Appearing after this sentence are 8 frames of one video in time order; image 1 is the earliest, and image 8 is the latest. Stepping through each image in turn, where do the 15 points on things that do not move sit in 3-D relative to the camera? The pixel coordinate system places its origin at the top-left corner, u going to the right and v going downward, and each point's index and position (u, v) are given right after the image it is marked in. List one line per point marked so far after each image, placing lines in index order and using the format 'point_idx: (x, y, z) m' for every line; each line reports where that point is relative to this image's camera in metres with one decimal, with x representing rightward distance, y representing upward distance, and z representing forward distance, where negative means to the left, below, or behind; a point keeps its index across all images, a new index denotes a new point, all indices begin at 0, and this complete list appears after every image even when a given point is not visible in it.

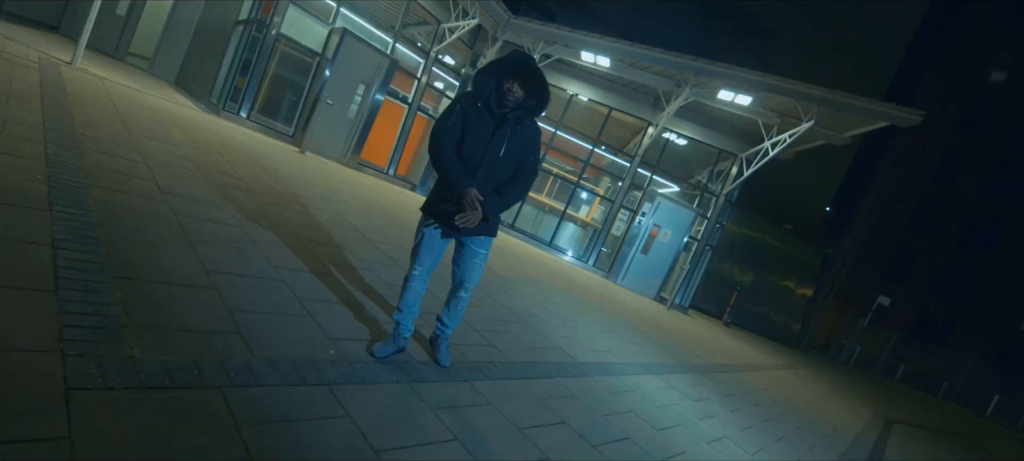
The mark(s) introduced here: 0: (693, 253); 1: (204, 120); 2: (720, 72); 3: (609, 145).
0: (+4.9, -0.6, +13.6) m
1: (-5.7, +2.0, +9.4) m
2: (+4.2, +3.2, +10.4) m
3: (+2.6, +2.3, +14.0) m
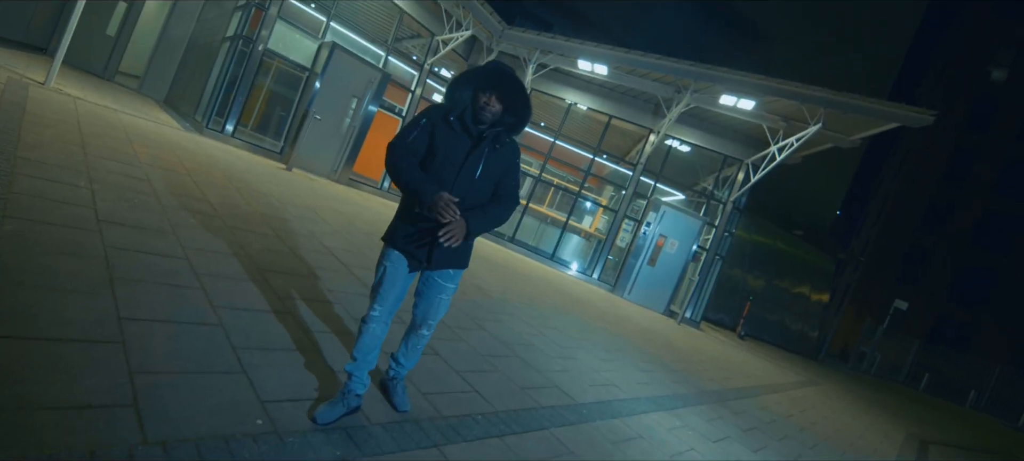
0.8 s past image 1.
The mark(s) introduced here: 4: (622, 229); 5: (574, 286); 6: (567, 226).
0: (+4.9, -0.9, +13.0) m
1: (-5.8, +1.6, +9.0) m
2: (+4.1, +3.0, +9.9) m
3: (+2.6, +2.0, +13.5) m
4: (+2.9, 0.0, +13.3) m
5: (+1.4, -1.3, +11.4) m
6: (+1.5, +0.1, +13.5) m
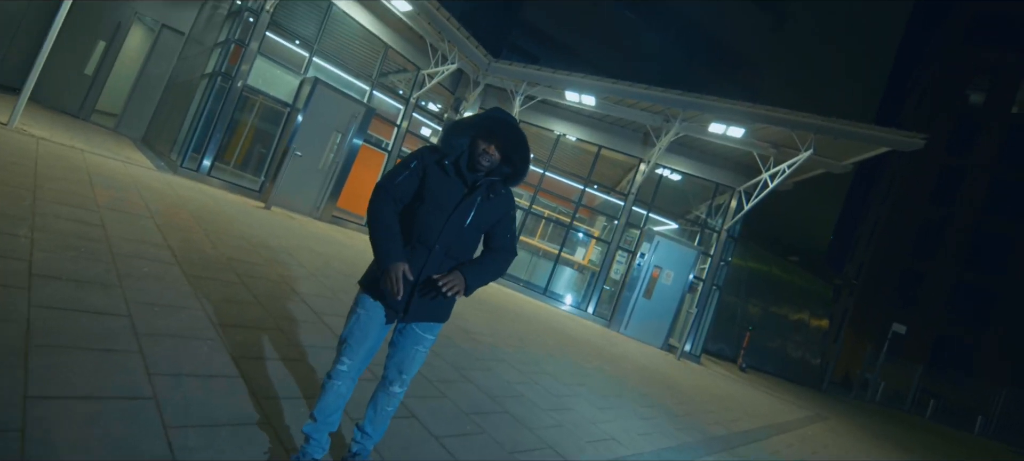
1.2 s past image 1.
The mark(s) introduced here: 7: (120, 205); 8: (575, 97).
0: (+4.7, -1.6, +12.7) m
1: (-6.0, +0.9, +8.6) m
2: (+3.8, +2.4, +9.8) m
3: (+2.3, +1.2, +13.2) m
4: (+2.7, -0.8, +12.9) m
5: (+1.2, -2.0, +11.0) m
6: (+1.2, -0.7, +13.1) m
7: (-4.9, +0.3, +6.4) m
8: (+1.4, +3.0, +11.5) m
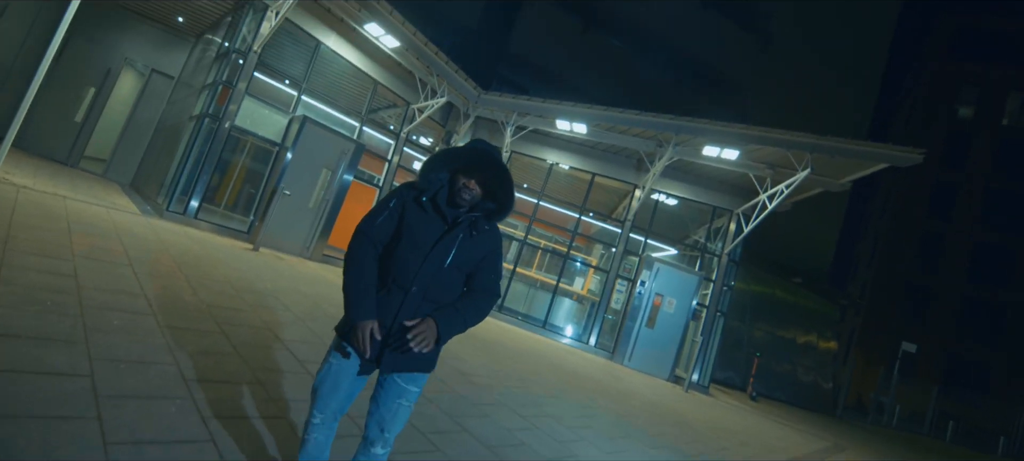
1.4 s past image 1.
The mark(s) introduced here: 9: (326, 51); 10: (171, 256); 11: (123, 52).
0: (+4.7, -2.2, +12.3) m
1: (-6.1, +0.1, +8.4) m
2: (+3.7, +2.0, +9.7) m
3: (+2.2, +0.5, +13.1) m
4: (+2.6, -1.5, +12.6) m
5: (+1.2, -2.6, +10.6) m
6: (+1.2, -1.5, +12.8) m
7: (-5.0, -0.3, +6.1) m
8: (+1.2, +2.4, +11.4) m
9: (-4.1, +3.9, +11.0) m
10: (-4.8, -0.3, +7.2) m
11: (-9.9, +4.5, +12.9) m
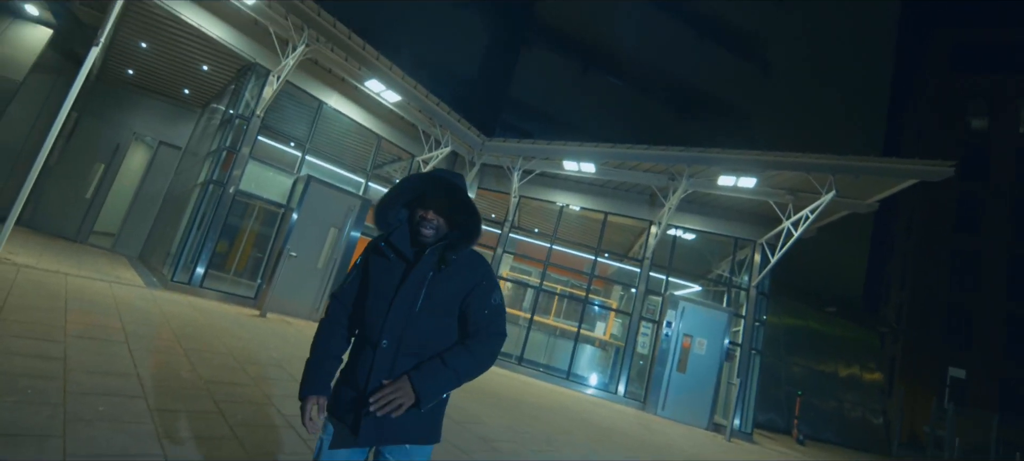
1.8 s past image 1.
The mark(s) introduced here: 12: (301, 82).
0: (+5.2, -3.0, +11.6) m
1: (-5.9, -1.1, +8.1) m
2: (+3.8, +1.4, +9.4) m
3: (+2.5, -0.5, +12.6) m
4: (+3.0, -2.4, +12.0) m
5: (+1.7, -3.5, +9.9) m
6: (+1.6, -2.5, +12.2) m
7: (-4.8, -1.1, +5.8) m
8: (+1.4, +1.4, +11.2) m
9: (-4.0, +2.6, +11.1) m
10: (-4.6, -1.3, +6.8) m
11: (-9.8, +2.6, +13.1) m
12: (-4.4, +3.1, +10.4) m
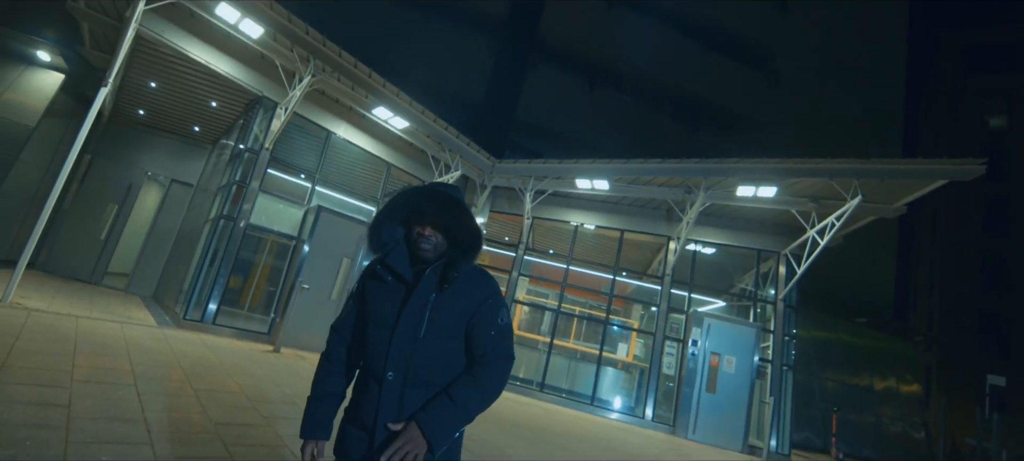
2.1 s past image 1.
0: (+5.6, -3.2, +11.1) m
1: (-5.6, -1.7, +7.9) m
2: (+4.0, +1.1, +9.1) m
3: (+2.9, -1.0, +12.3) m
4: (+3.5, -2.8, +11.6) m
5: (+2.1, -3.8, +9.4) m
6: (+2.1, -3.0, +11.8) m
7: (-4.6, -1.6, +5.6) m
8: (+1.6, +1.0, +10.9) m
9: (-3.8, +2.0, +11.0) m
10: (-4.3, -1.8, +6.6) m
11: (-9.6, +1.6, +13.1) m
12: (-4.2, +2.4, +10.4) m
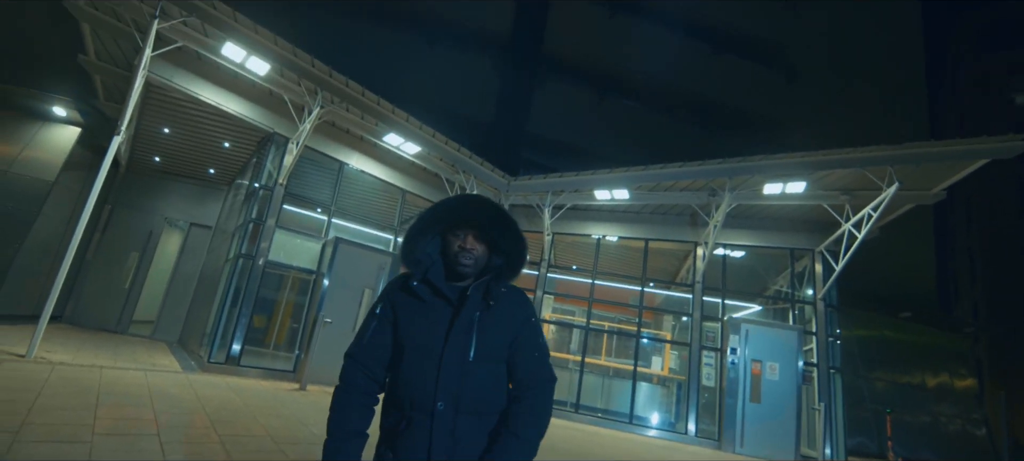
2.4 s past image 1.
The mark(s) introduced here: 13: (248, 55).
0: (+6.3, -3.2, +10.5) m
1: (-5.1, -2.4, +7.7) m
2: (+4.3, +1.1, +8.7) m
3: (+3.4, -1.2, +11.9) m
4: (+4.2, -2.9, +11.1) m
5: (+2.8, -4.0, +9.0) m
6: (+2.8, -3.2, +11.3) m
7: (-4.2, -2.1, +5.4) m
8: (+2.0, +0.8, +10.7) m
9: (-3.5, +1.3, +11.0) m
10: (-3.9, -2.3, +6.4) m
11: (-9.1, +0.4, +13.2) m
12: (-3.9, +1.7, +10.4) m
13: (-4.0, +2.6, +7.6) m
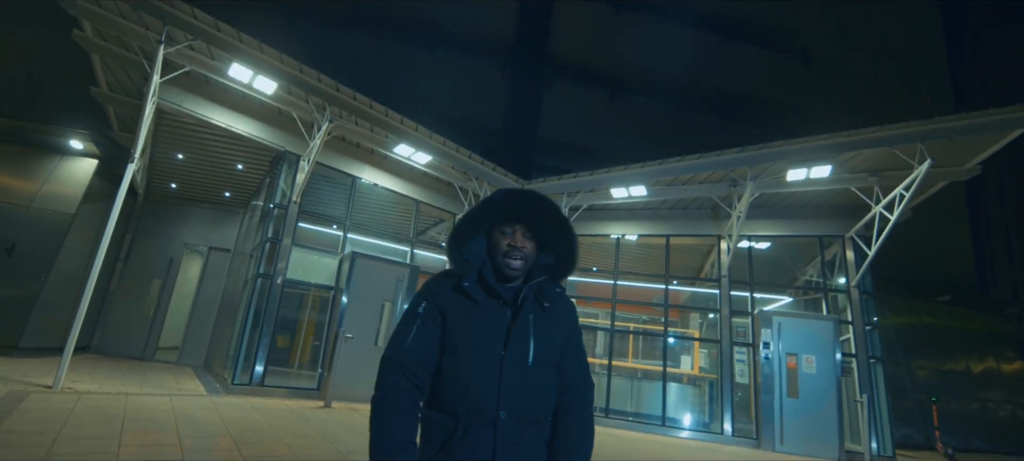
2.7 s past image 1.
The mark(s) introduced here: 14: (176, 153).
0: (+6.8, -2.9, +10.1) m
1: (-4.7, -2.7, +7.7) m
2: (+4.5, +1.3, +8.5) m
3: (+3.9, -1.1, +11.6) m
4: (+4.7, -2.8, +10.7) m
5: (+3.3, -3.8, +8.6) m
6: (+3.3, -3.1, +11.0) m
7: (-3.9, -2.4, +5.4) m
8: (+2.3, +0.8, +10.4) m
9: (-3.2, +1.0, +10.9) m
10: (-3.5, -2.6, +6.3) m
11: (-8.7, -0.2, +13.3) m
12: (-3.7, +1.4, +10.4) m
13: (-3.8, +2.3, +7.6) m
14: (-7.1, +1.6, +10.7) m
